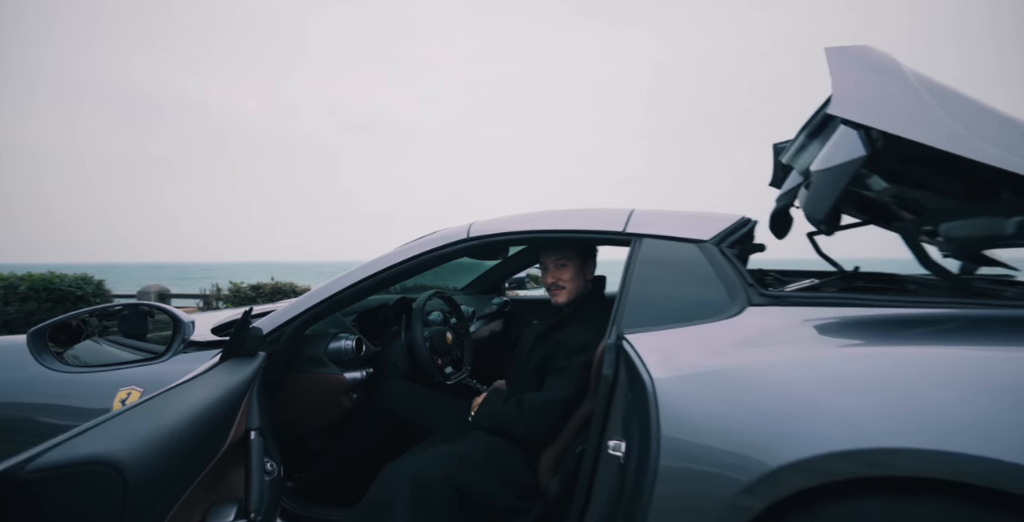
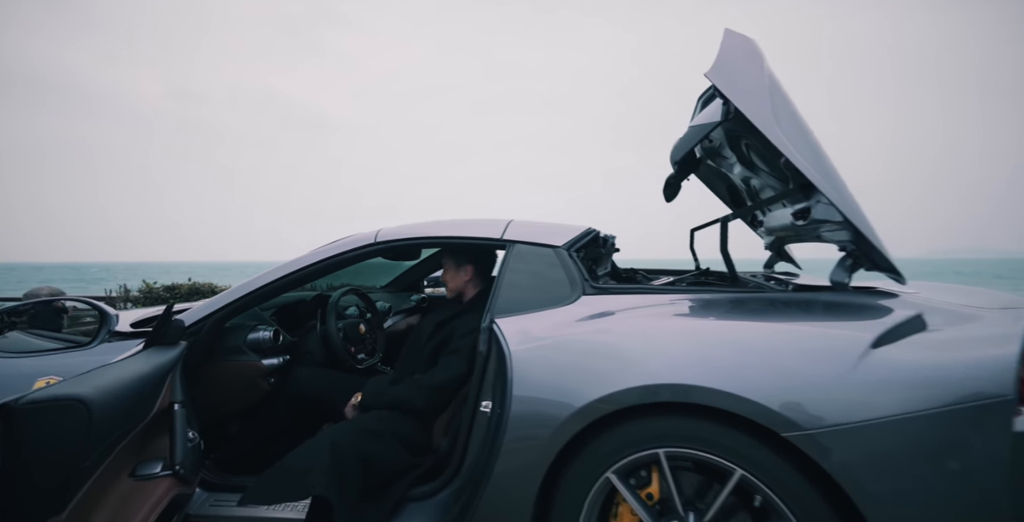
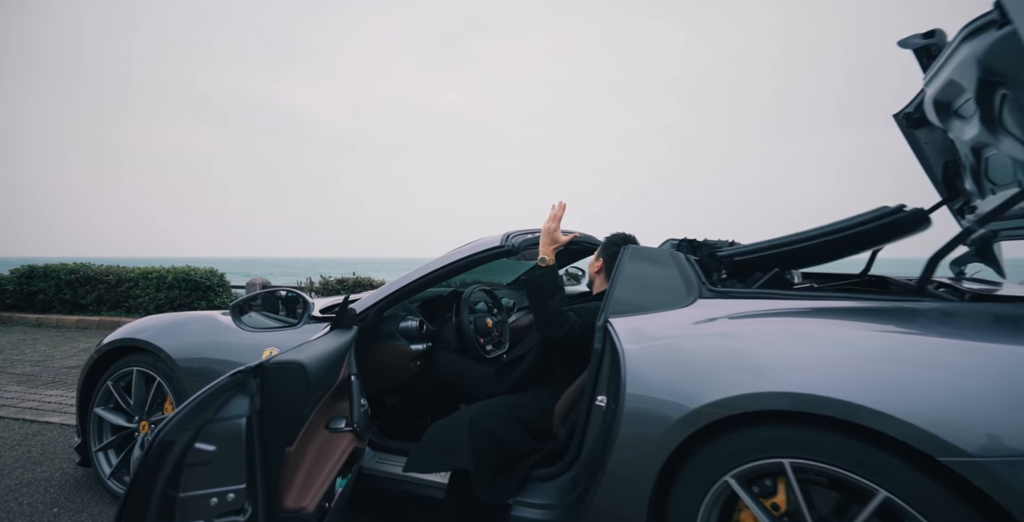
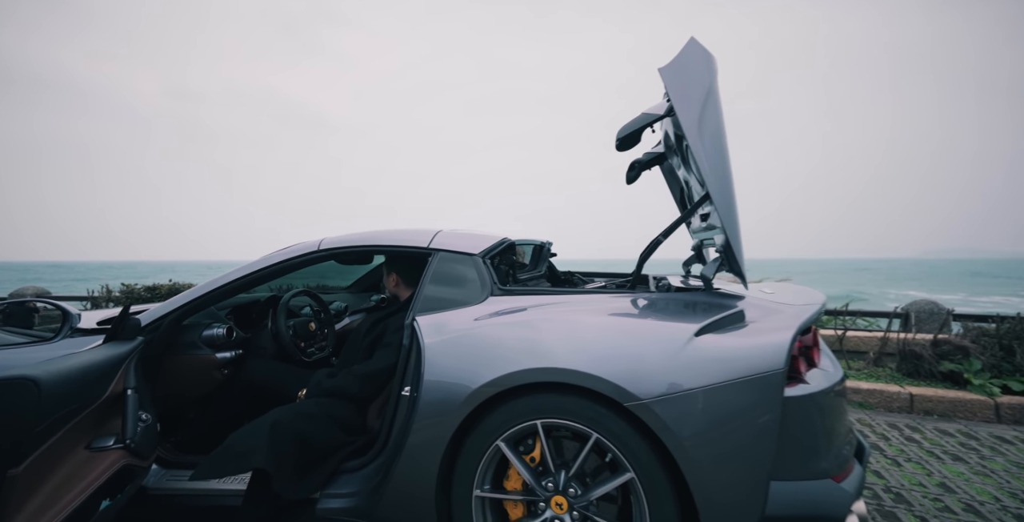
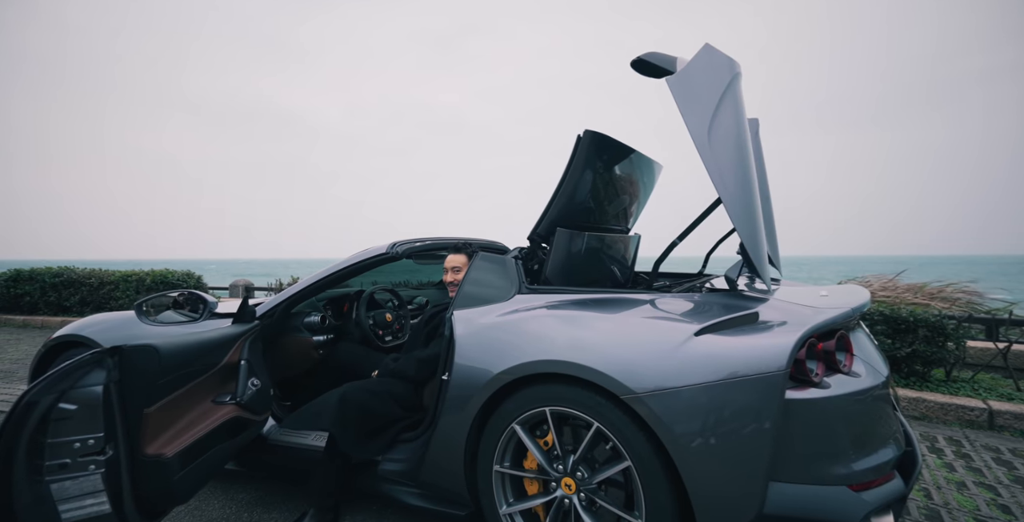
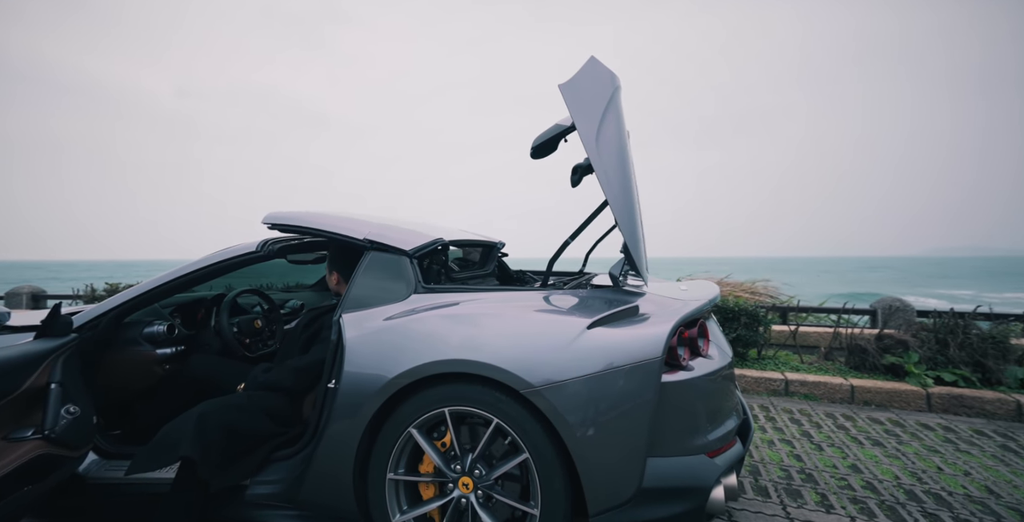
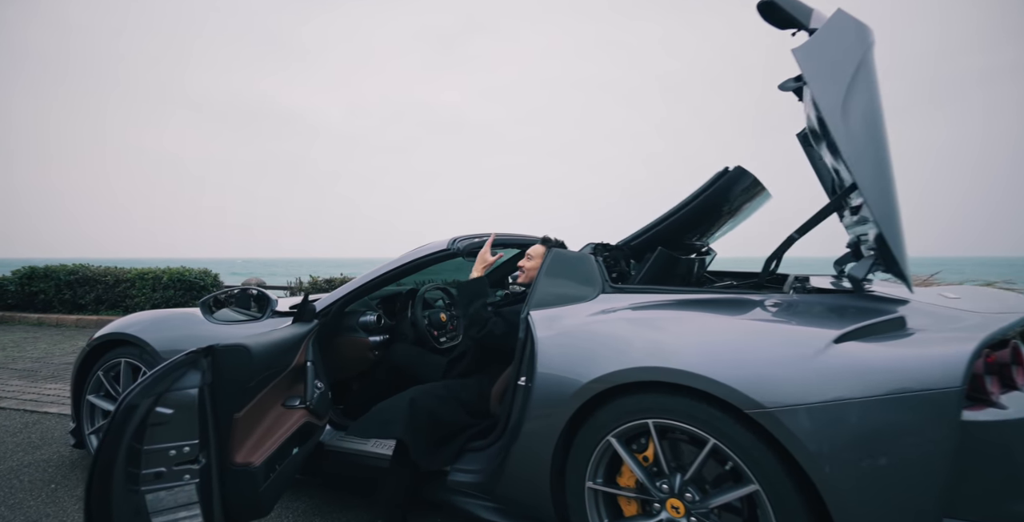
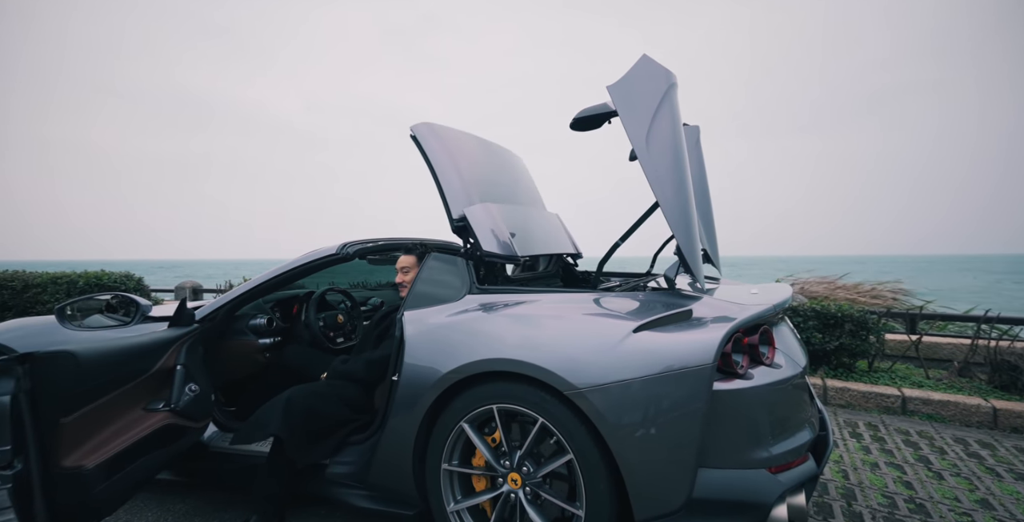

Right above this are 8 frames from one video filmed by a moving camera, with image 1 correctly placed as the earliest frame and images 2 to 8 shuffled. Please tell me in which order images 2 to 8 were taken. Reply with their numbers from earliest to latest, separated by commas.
2, 4, 6, 8, 5, 7, 3
